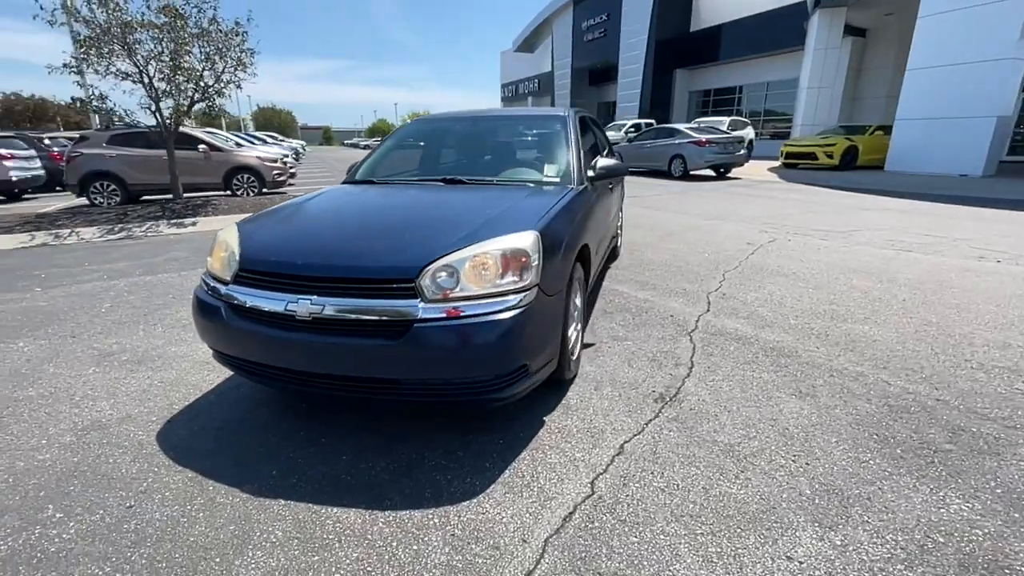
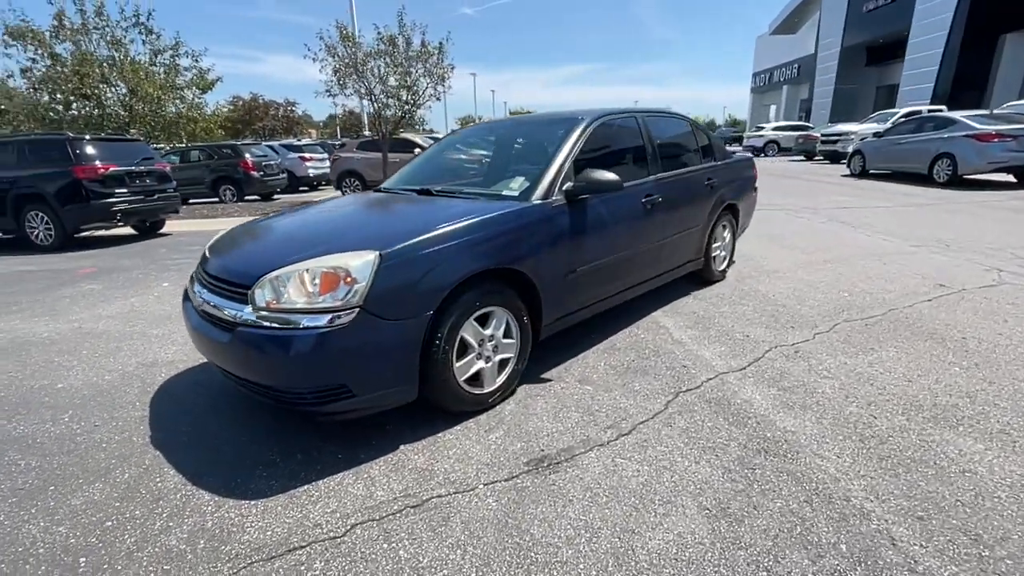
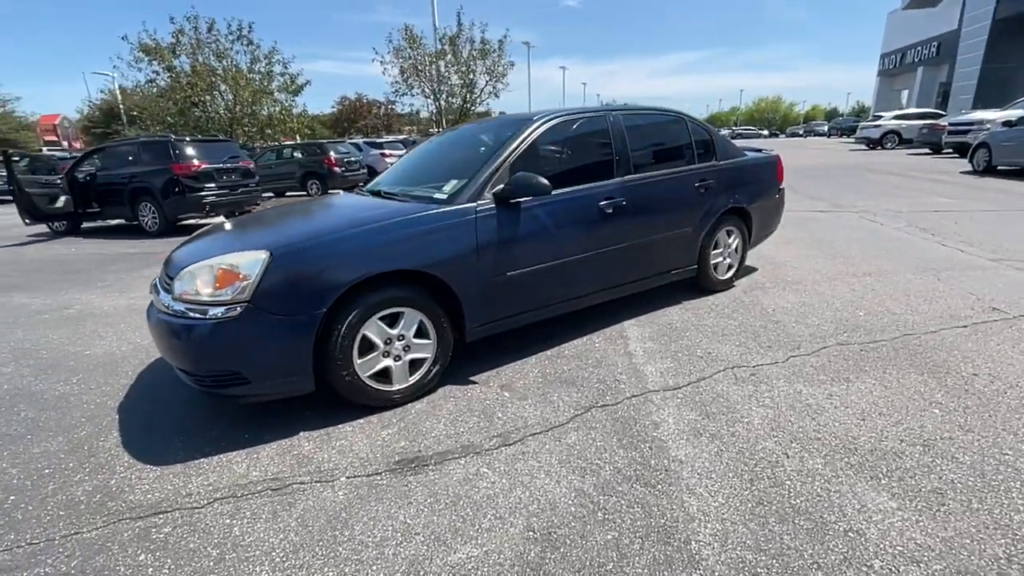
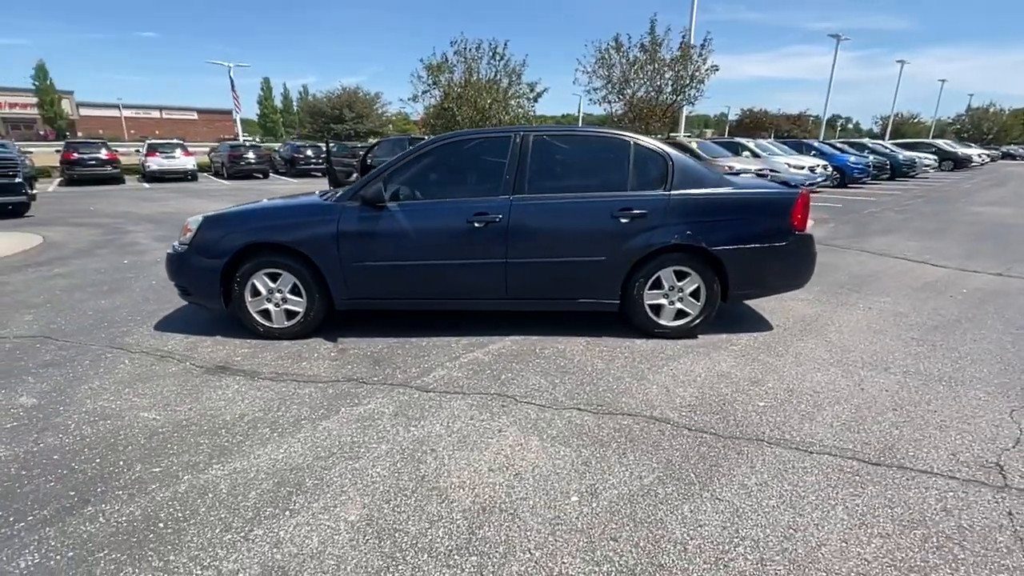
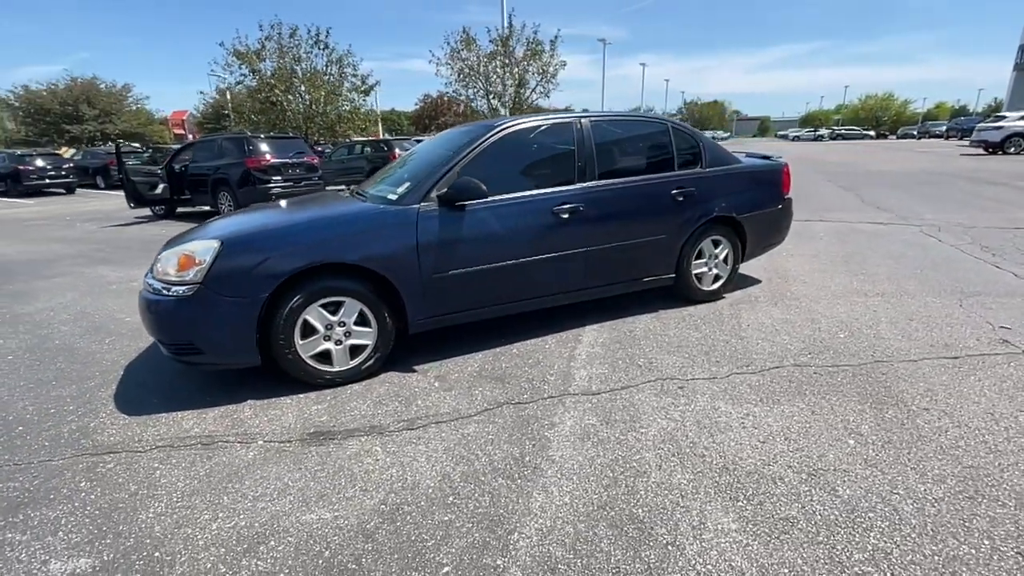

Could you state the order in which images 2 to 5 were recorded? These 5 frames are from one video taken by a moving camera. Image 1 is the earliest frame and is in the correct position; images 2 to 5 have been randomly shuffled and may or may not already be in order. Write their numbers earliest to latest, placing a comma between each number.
2, 3, 5, 4
